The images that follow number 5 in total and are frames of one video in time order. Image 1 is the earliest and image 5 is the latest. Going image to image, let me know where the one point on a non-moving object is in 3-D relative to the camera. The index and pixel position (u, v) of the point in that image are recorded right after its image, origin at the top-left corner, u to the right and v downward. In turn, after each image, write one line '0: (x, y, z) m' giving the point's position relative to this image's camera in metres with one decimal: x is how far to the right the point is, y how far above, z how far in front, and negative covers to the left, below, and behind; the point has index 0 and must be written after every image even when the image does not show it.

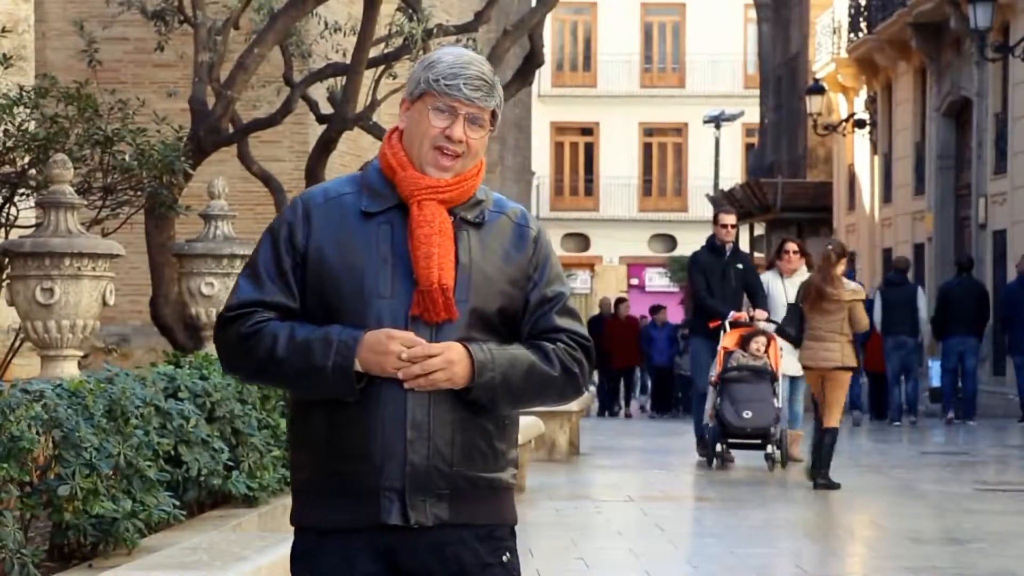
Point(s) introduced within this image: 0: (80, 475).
0: (-1.8, -0.8, +7.6) m
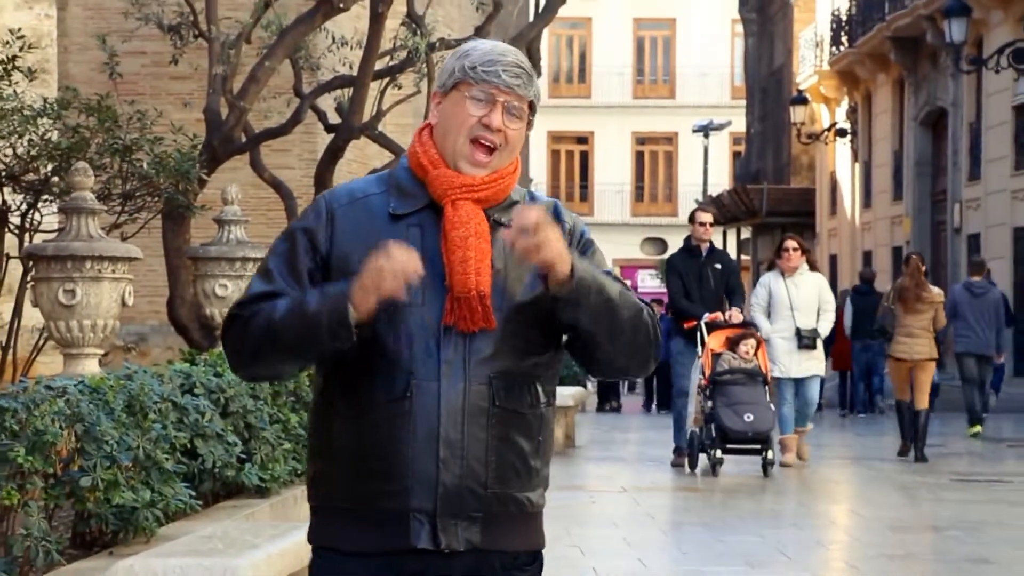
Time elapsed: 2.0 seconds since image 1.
0: (-1.9, -0.8, +8.1) m
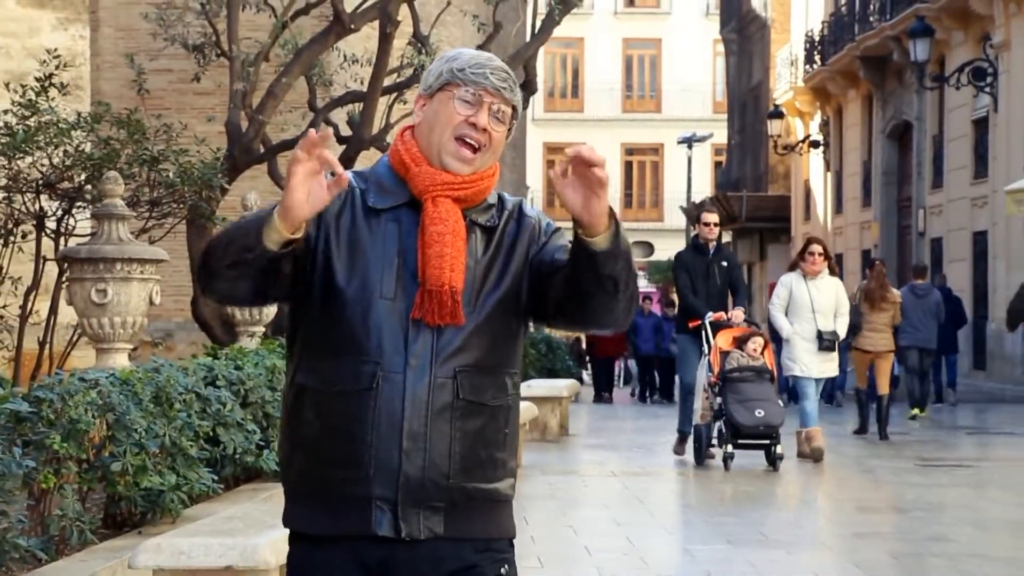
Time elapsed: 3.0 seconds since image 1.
0: (-1.9, -0.8, +8.9) m
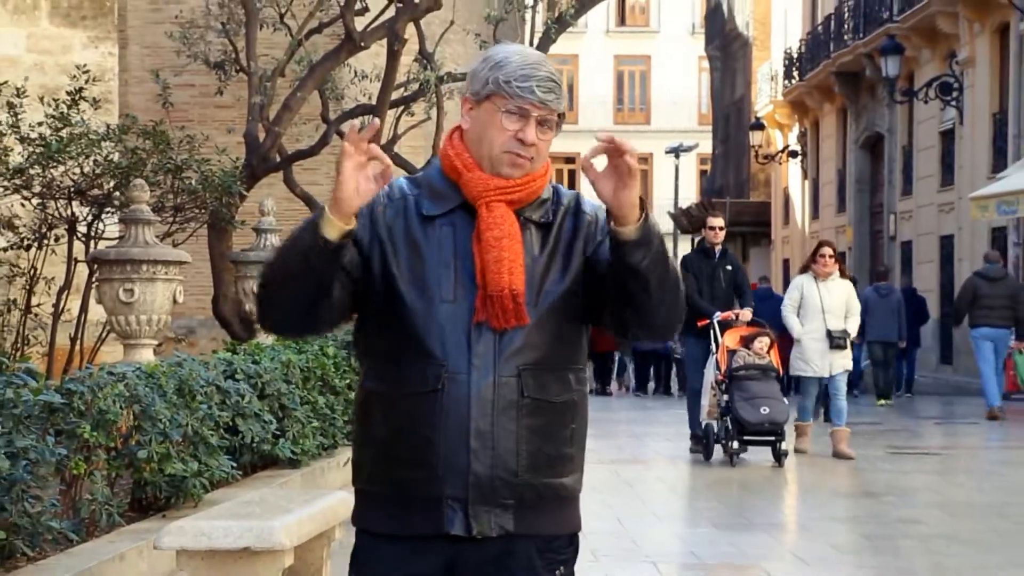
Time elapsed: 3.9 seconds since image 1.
0: (-1.9, -0.8, +9.7) m
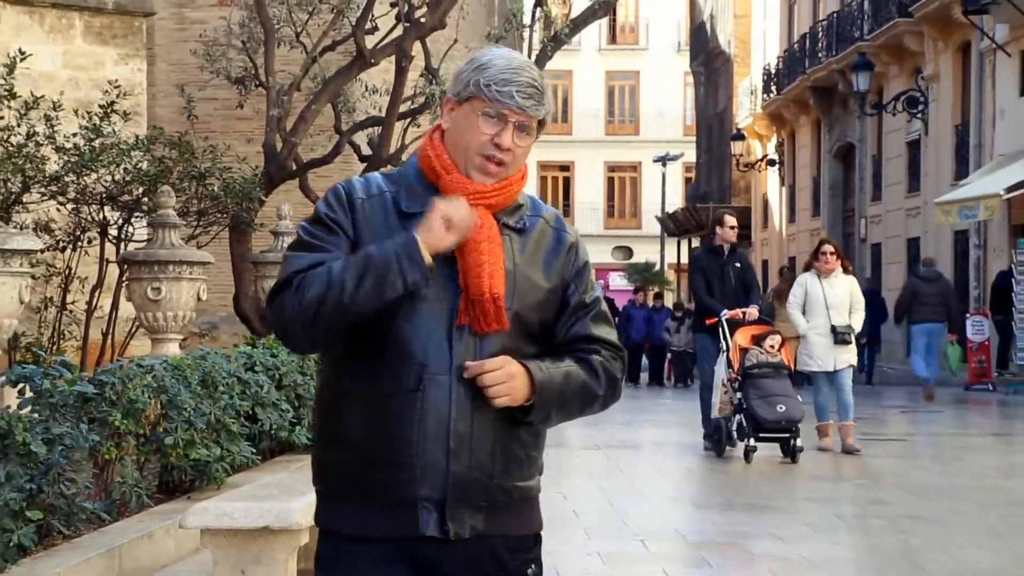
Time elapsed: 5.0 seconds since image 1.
0: (-1.9, -0.8, +10.6) m
